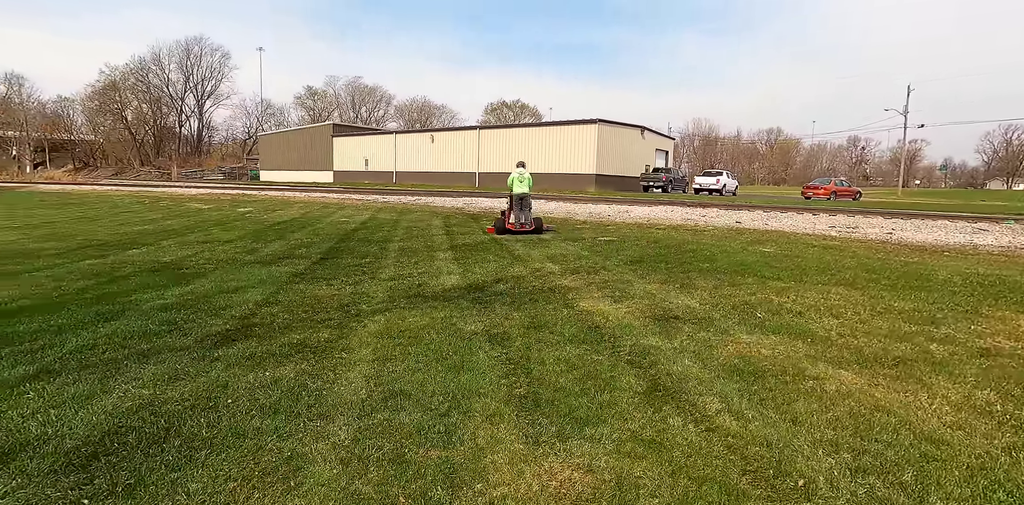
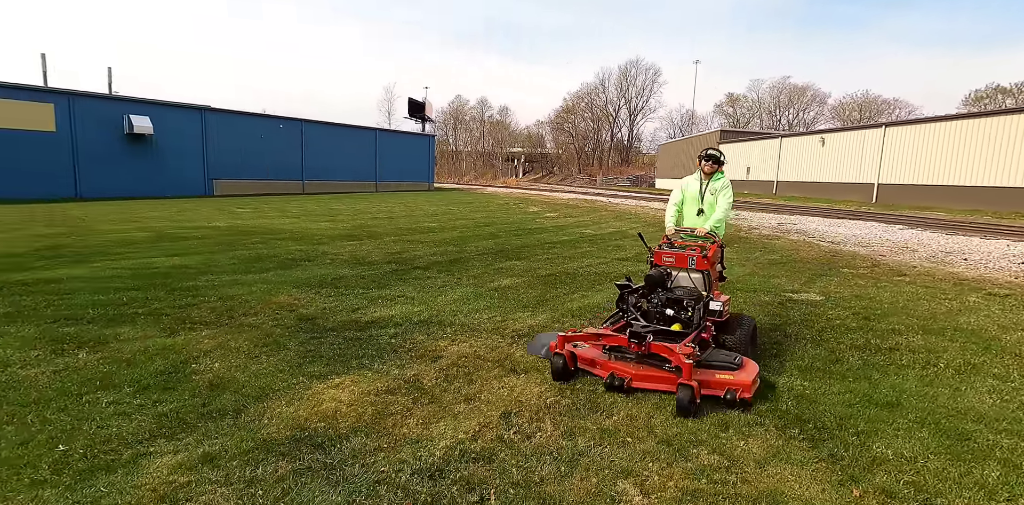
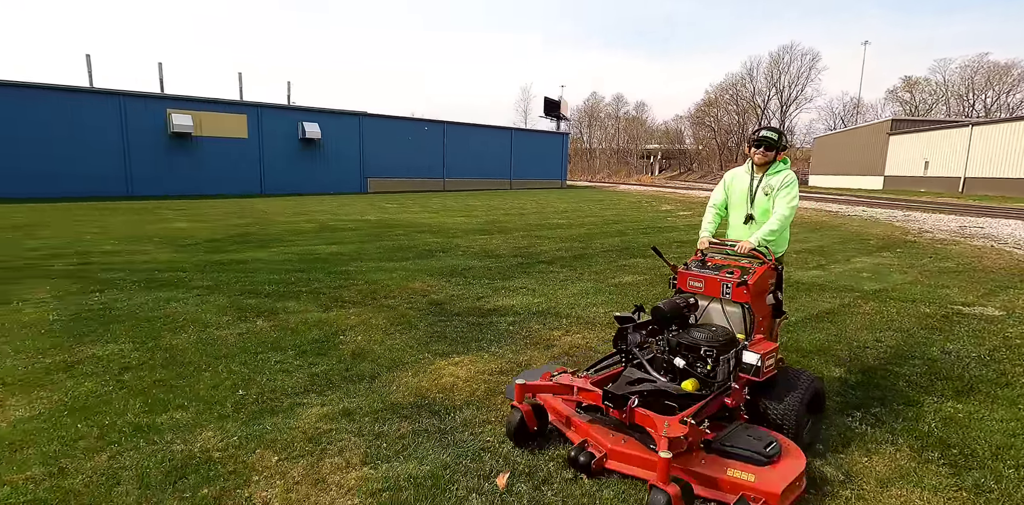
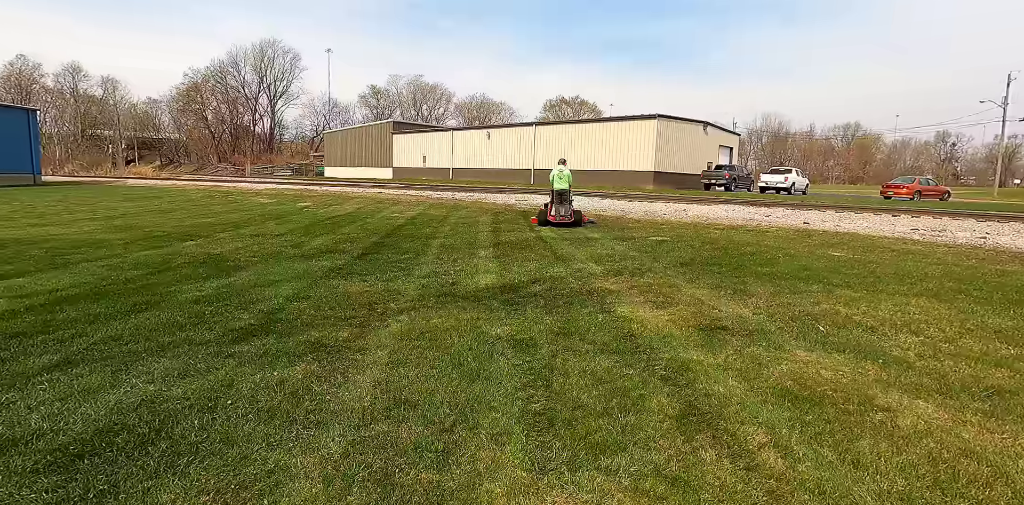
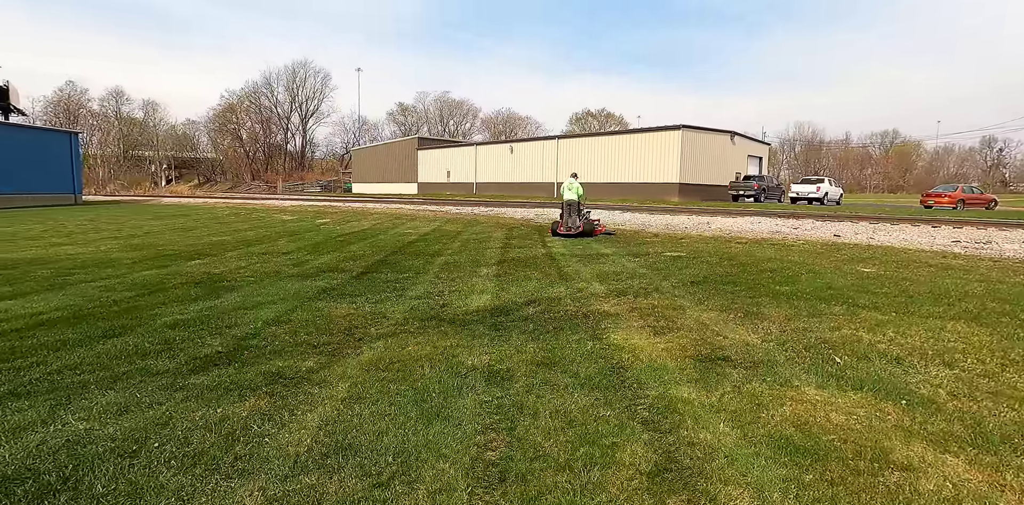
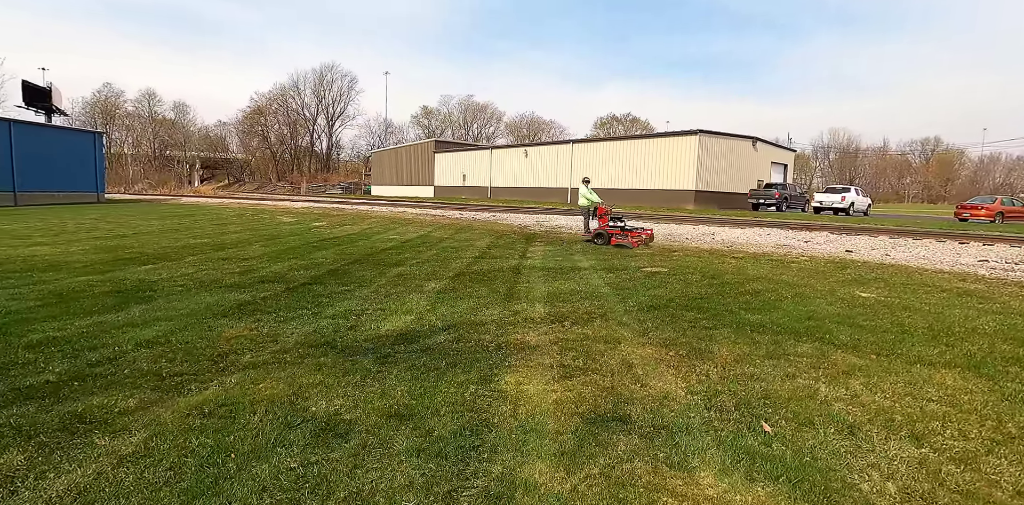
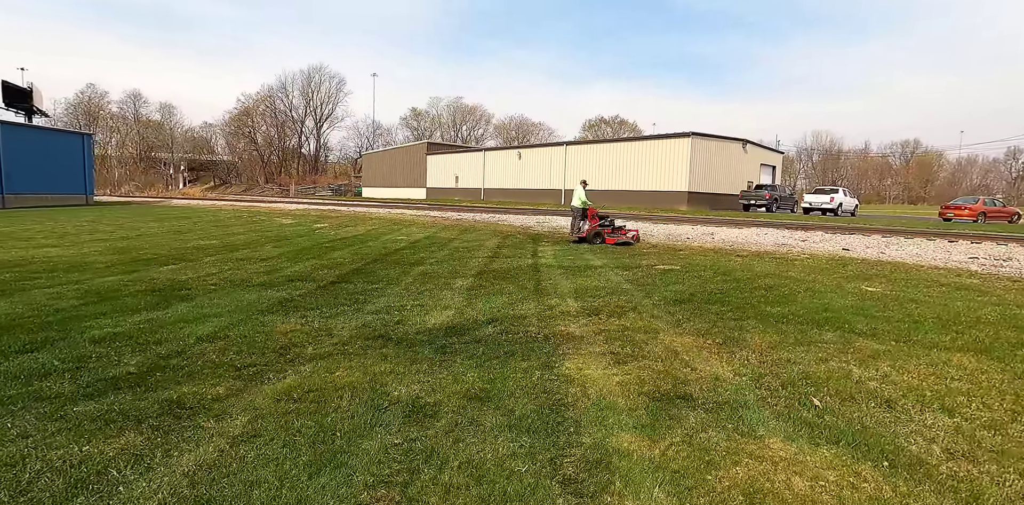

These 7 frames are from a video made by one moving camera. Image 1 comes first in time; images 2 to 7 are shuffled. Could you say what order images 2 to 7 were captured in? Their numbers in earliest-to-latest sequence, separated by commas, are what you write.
4, 5, 7, 6, 2, 3
